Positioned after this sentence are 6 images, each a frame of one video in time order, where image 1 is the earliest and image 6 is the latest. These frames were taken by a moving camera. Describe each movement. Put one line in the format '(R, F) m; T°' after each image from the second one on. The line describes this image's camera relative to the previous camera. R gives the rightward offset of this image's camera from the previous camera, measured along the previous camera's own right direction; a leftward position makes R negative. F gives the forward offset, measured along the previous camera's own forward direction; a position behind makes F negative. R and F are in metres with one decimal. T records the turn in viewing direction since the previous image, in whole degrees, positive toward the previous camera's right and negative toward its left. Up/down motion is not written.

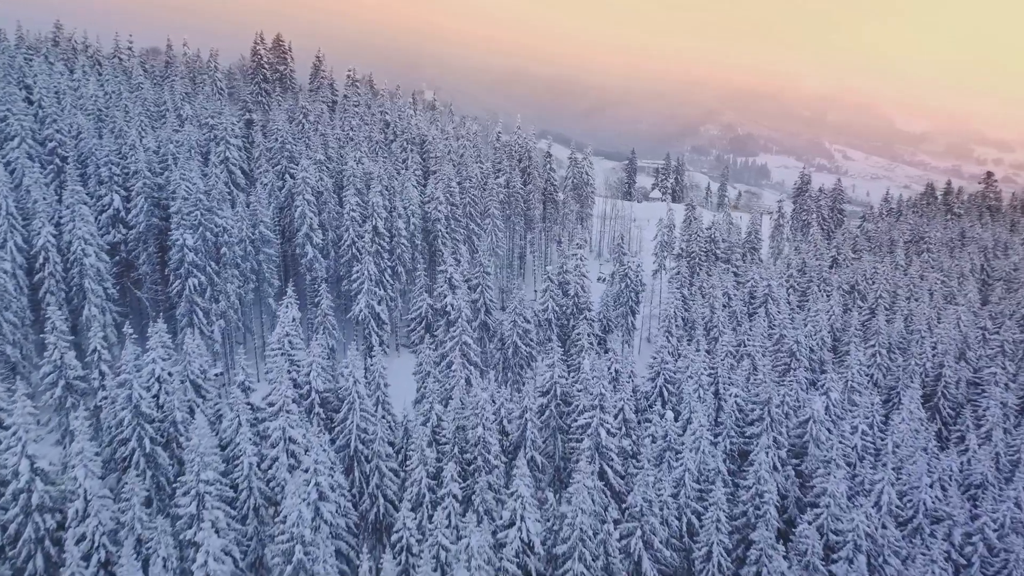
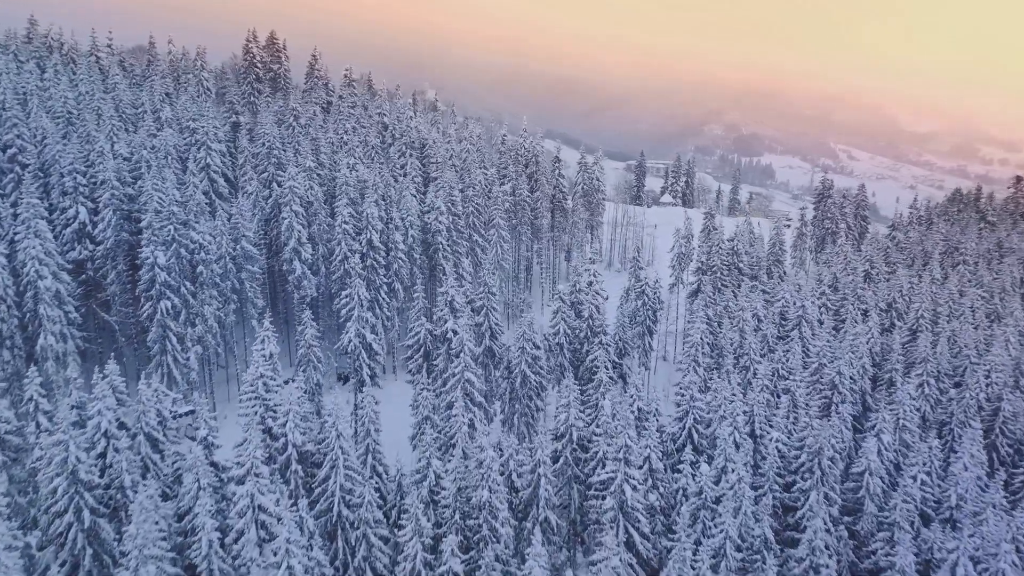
(-0.3, +4.5) m; 0°
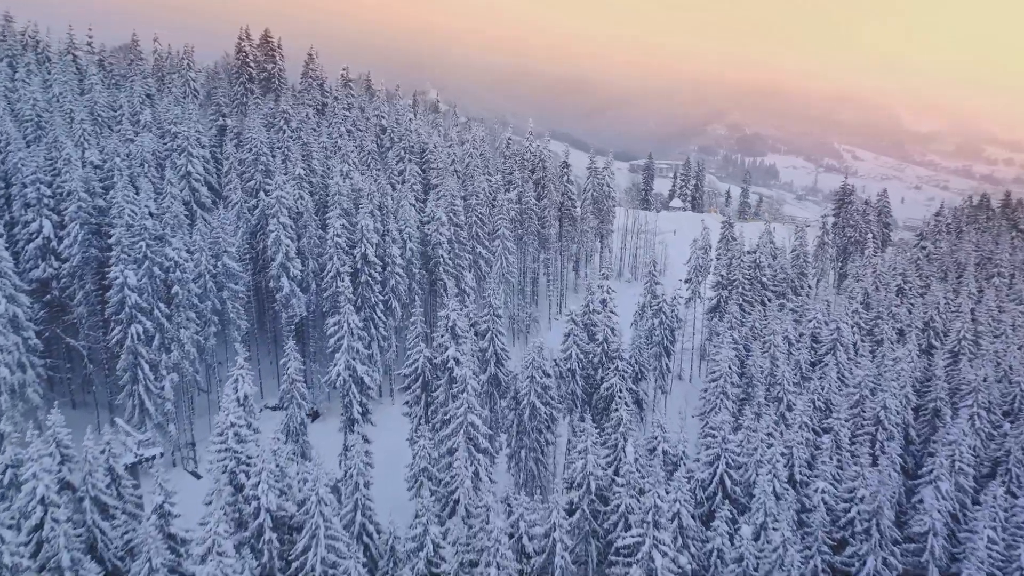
(-0.3, +3.9) m; 0°
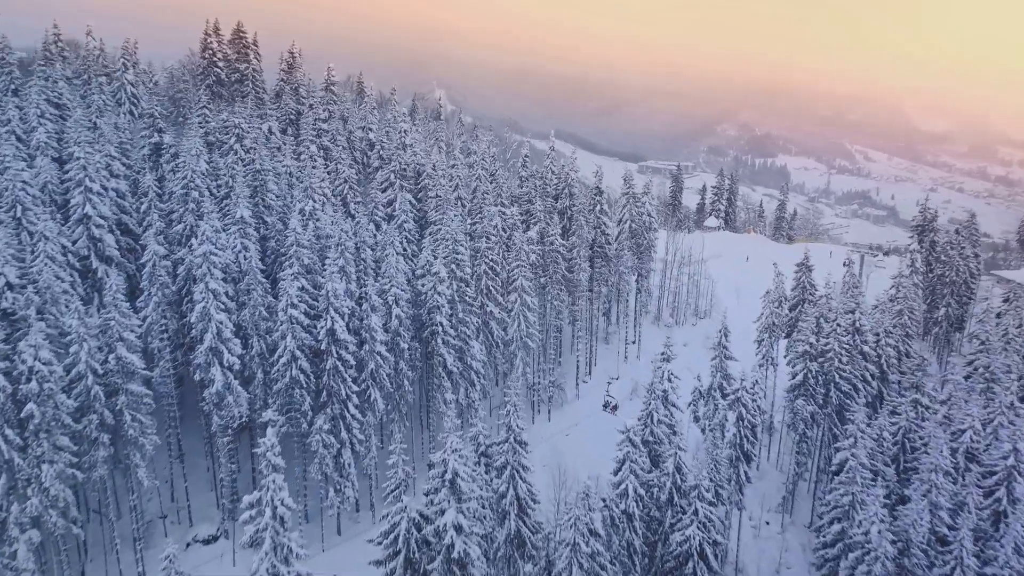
(-0.9, +12.9) m; 0°
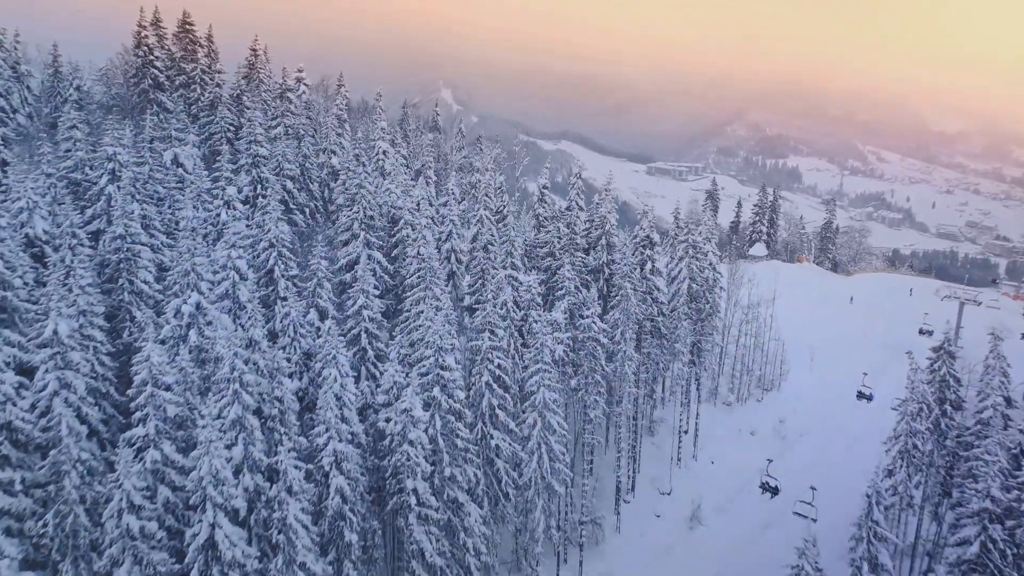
(-0.5, +14.4) m; 0°
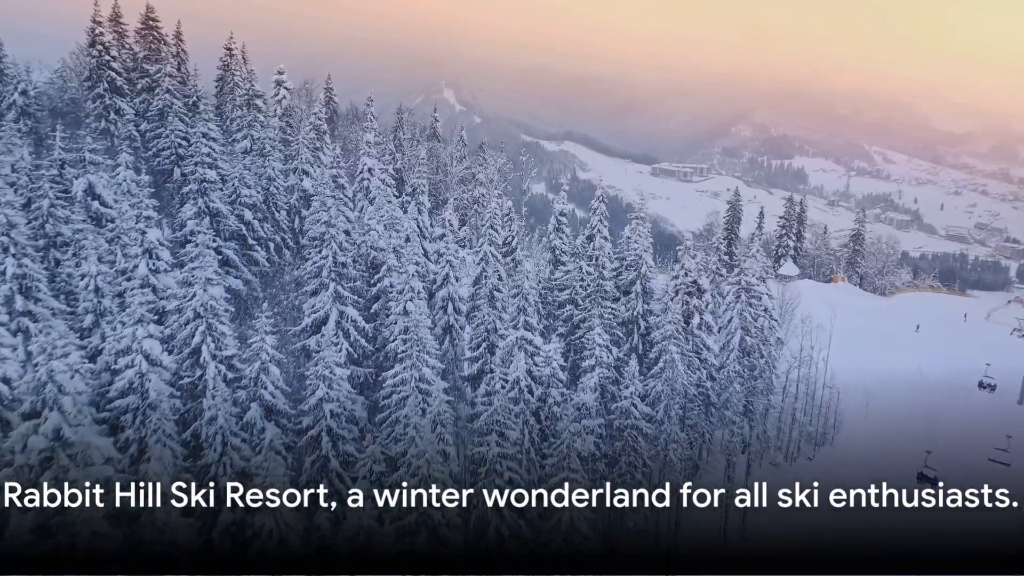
(-0.4, +7.2) m; 0°
